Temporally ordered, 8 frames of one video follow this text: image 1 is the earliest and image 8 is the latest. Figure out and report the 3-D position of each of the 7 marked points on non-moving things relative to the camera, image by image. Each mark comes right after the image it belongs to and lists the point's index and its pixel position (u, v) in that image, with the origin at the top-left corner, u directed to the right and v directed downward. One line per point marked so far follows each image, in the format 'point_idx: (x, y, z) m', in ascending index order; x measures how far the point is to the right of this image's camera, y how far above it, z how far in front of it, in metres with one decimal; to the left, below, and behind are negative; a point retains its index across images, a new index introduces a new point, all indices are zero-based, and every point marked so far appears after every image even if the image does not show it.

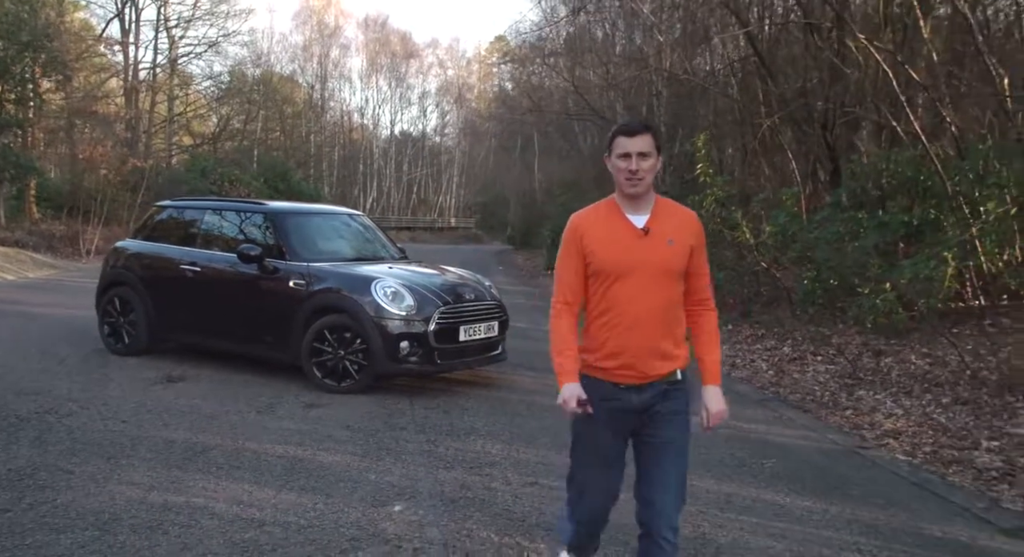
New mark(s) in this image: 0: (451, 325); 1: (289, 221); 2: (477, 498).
0: (-0.6, -0.4, +6.9) m
1: (-2.3, +0.6, +7.7) m
2: (-0.2, -1.3, +4.6) m
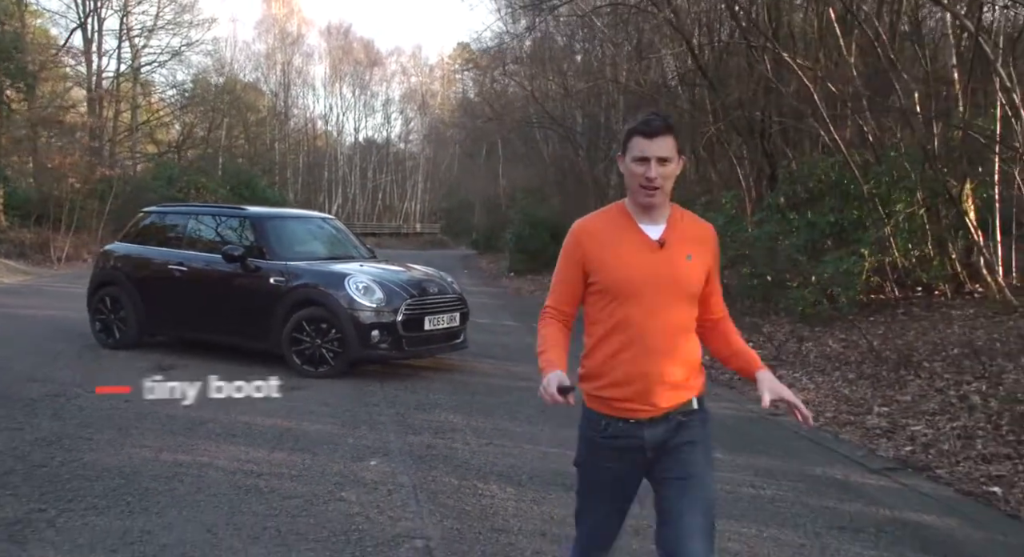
0: (-1.0, -0.4, +7.7) m
1: (-2.7, +0.6, +8.5) m
2: (-0.5, -1.2, +5.5) m
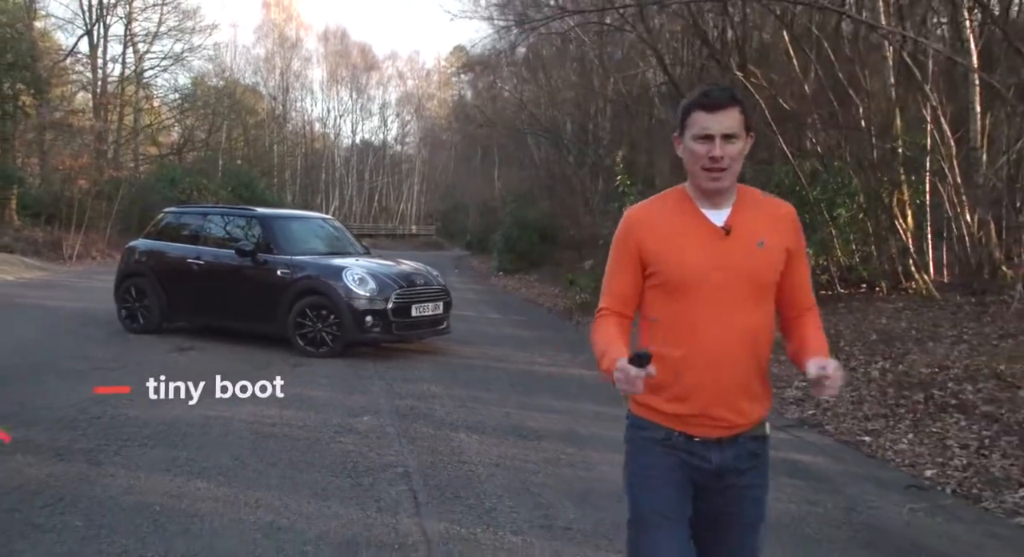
0: (-1.2, -0.3, +8.9) m
1: (-3.0, +0.7, +9.6) m
2: (-0.8, -1.2, +6.6) m
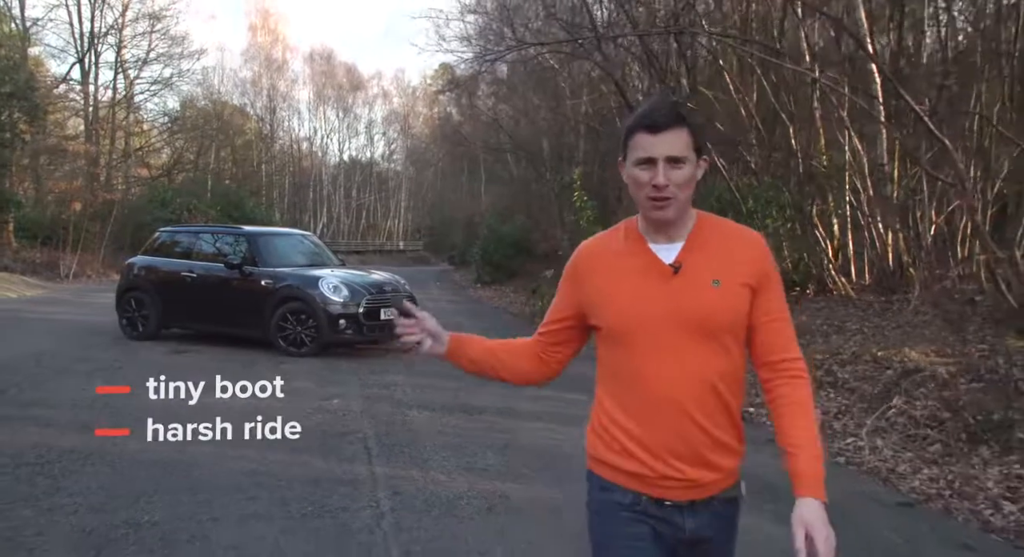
0: (-1.8, -0.4, +10.2) m
1: (-3.6, +0.5, +10.9) m
2: (-1.3, -1.2, +7.9) m
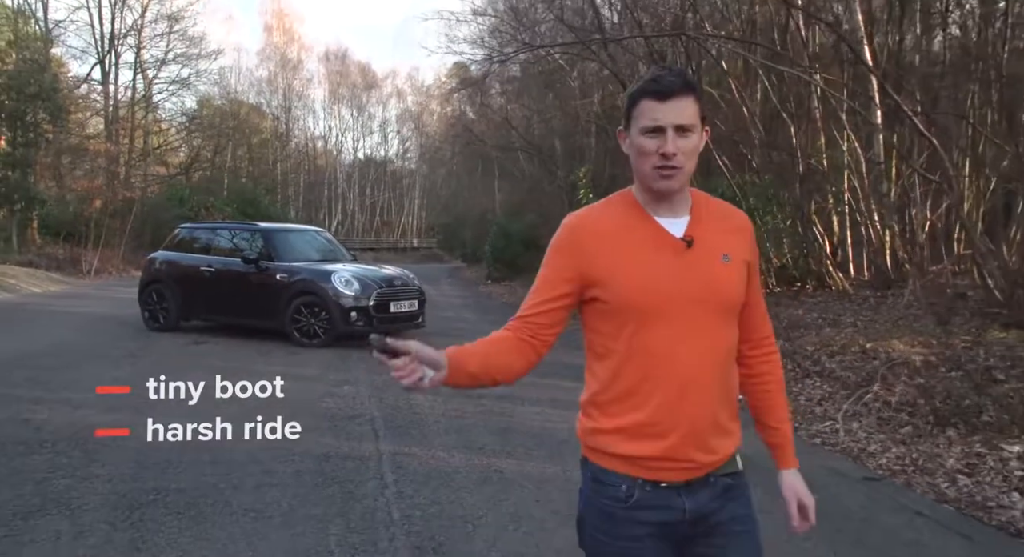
0: (-1.8, -0.3, +10.6) m
1: (-3.5, +0.6, +11.4) m
2: (-1.3, -1.1, +8.3) m
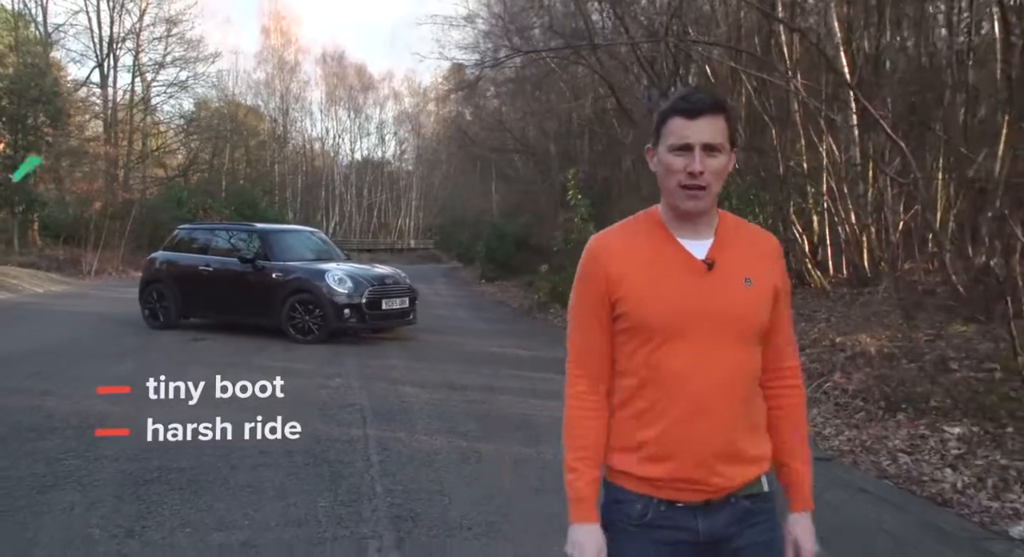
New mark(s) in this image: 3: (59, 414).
0: (-2.0, -0.3, +11.0) m
1: (-3.7, +0.6, +11.8) m
2: (-1.5, -1.1, +8.7) m
3: (-4.0, -1.2, +6.8) m
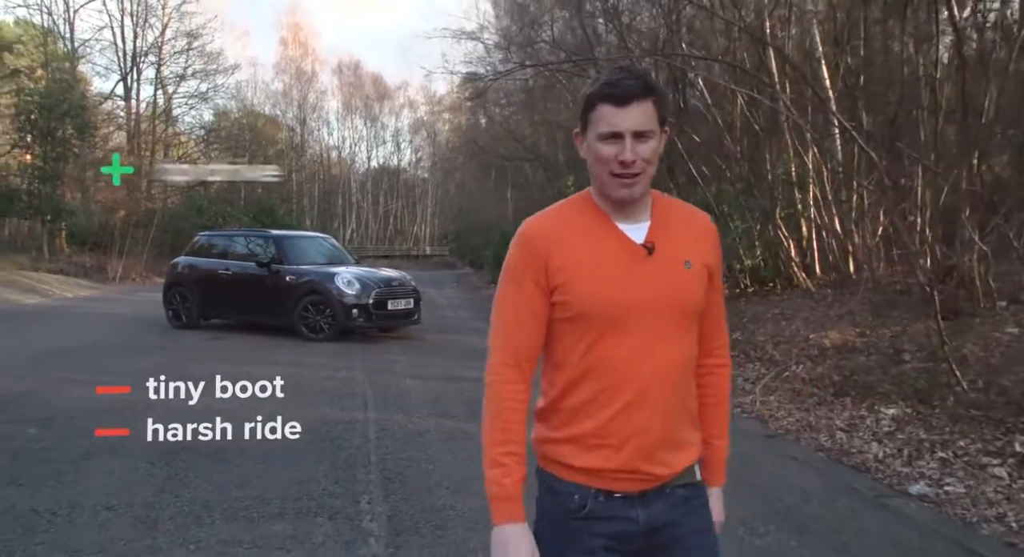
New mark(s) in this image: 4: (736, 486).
0: (-2.0, -0.3, +11.8) m
1: (-3.7, +0.6, +12.6) m
2: (-1.6, -1.1, +9.5) m
3: (-4.2, -1.2, +7.6) m
4: (+1.5, -1.3, +5.0) m
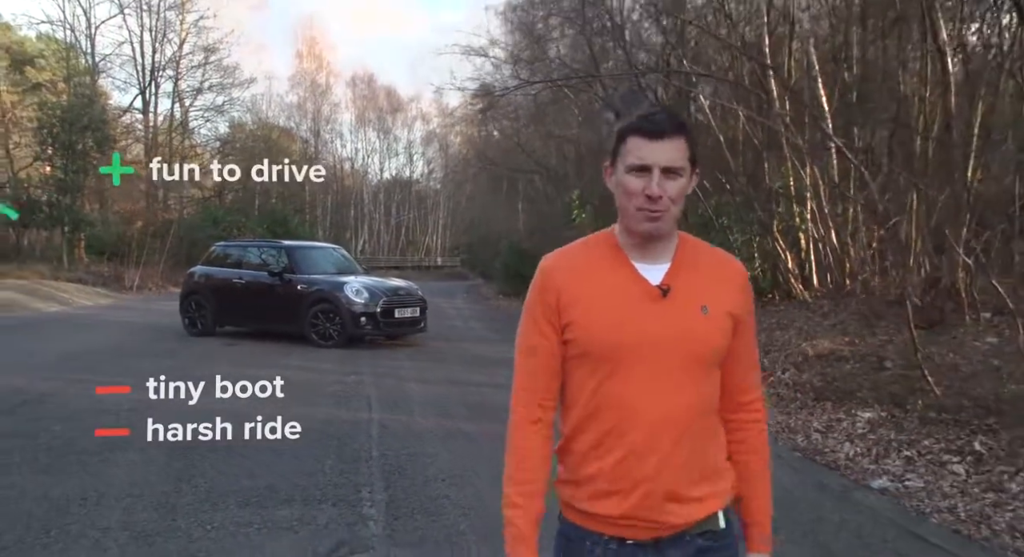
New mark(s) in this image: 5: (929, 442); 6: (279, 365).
0: (-1.9, -0.5, +12.2) m
1: (-3.7, +0.4, +13.1) m
2: (-1.6, -1.2, +9.9) m
3: (-4.2, -1.3, +8.1) m
4: (+1.4, -1.4, +5.4) m
5: (+3.2, -1.2, +5.8) m
6: (-3.3, -1.2, +10.8) m
